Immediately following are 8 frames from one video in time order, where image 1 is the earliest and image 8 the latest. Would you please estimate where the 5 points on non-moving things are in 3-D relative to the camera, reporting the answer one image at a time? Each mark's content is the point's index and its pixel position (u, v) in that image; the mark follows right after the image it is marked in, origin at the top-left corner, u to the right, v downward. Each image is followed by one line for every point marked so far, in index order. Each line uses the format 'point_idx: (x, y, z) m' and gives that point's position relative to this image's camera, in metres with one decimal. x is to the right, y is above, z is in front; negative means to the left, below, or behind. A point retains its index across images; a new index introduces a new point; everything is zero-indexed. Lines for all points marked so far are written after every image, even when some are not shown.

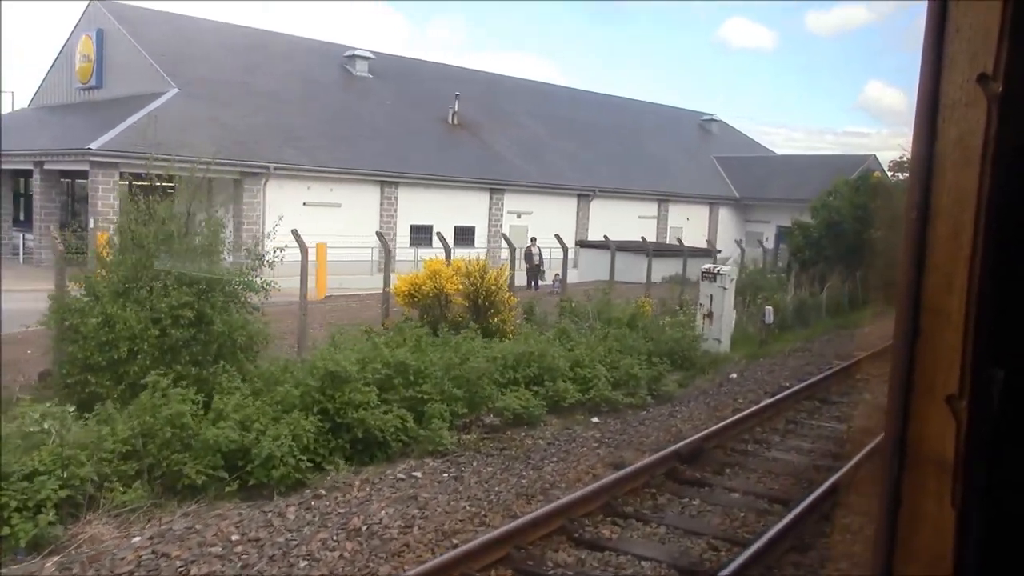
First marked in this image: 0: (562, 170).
0: (+0.4, +0.9, +7.8) m
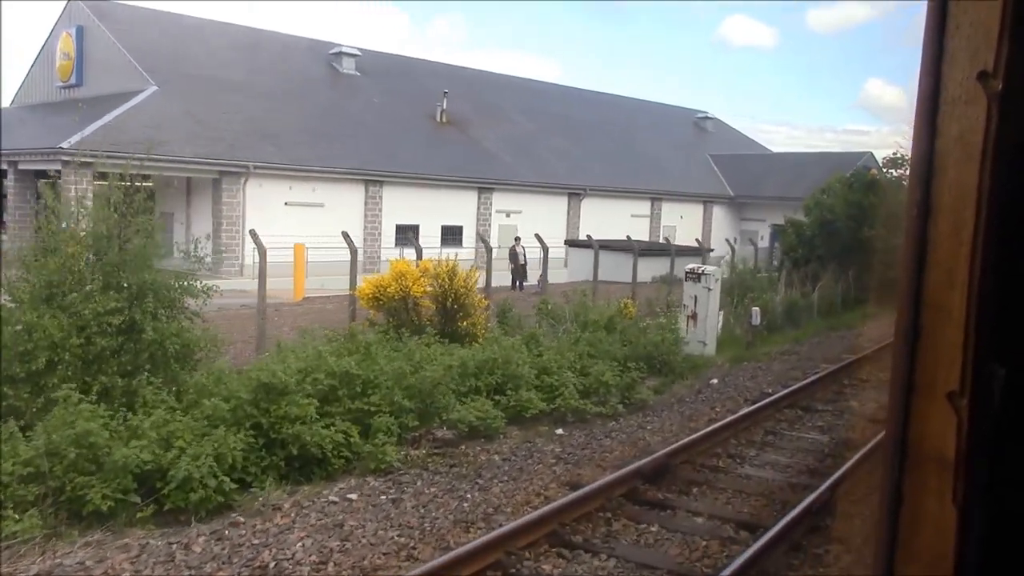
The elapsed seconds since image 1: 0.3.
0: (+0.3, +0.9, +7.6) m
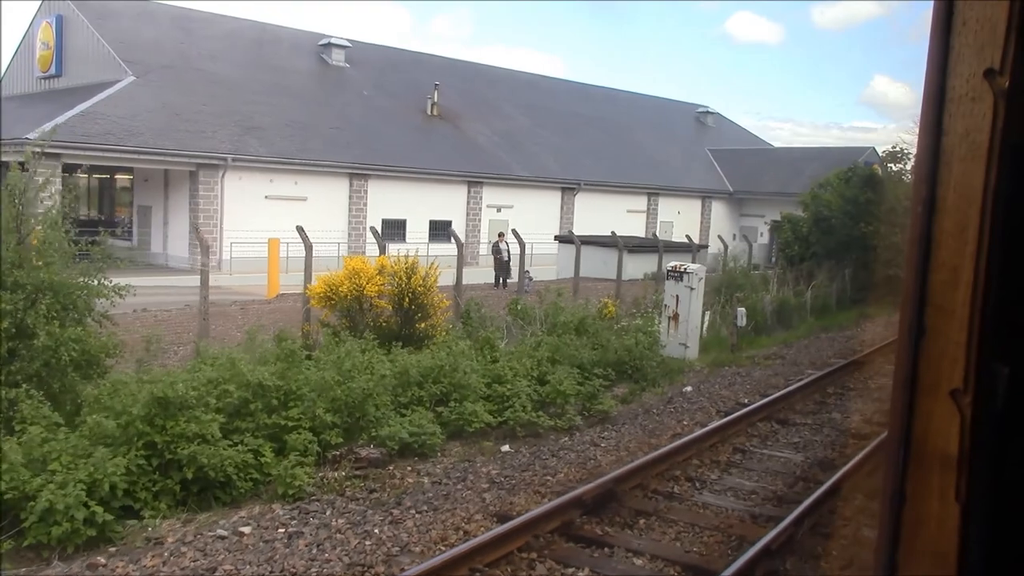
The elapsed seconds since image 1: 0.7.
0: (+0.3, +1.0, +7.5) m
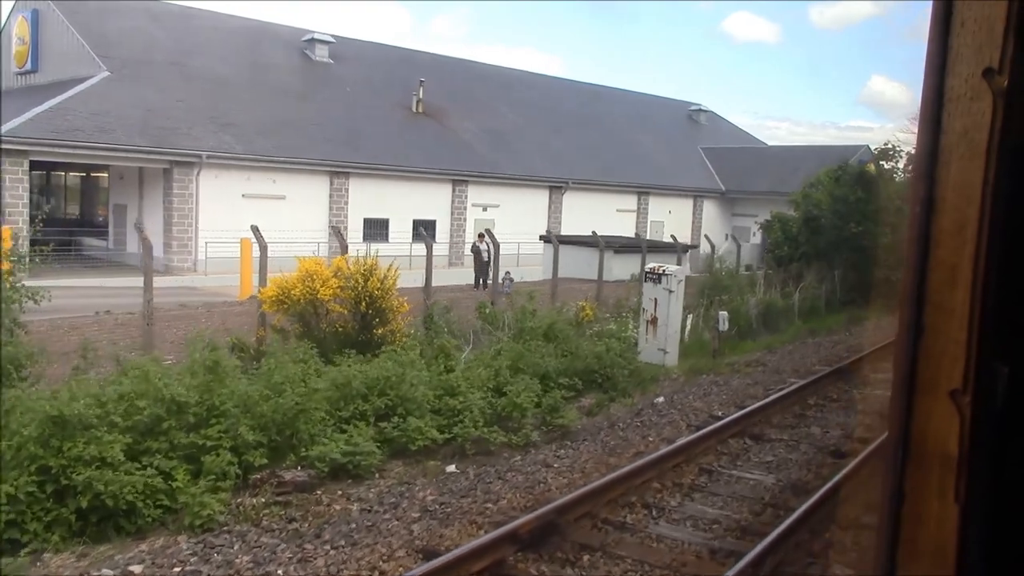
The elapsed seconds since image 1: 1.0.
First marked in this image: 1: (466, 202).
0: (+0.2, +1.0, +7.3) m
1: (-0.3, +0.6, +6.4) m
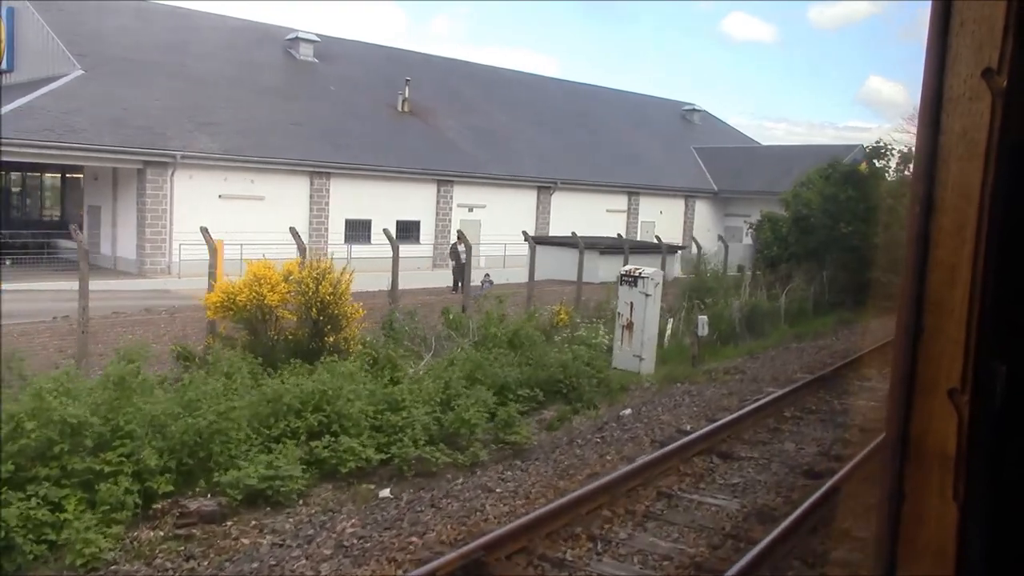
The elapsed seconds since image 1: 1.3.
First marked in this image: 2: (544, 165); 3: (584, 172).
0: (+0.1, +1.0, +7.2) m
1: (-0.4, +0.6, +6.3) m
2: (+0.3, +1.0, +7.4) m
3: (+0.6, +0.9, +7.6) m
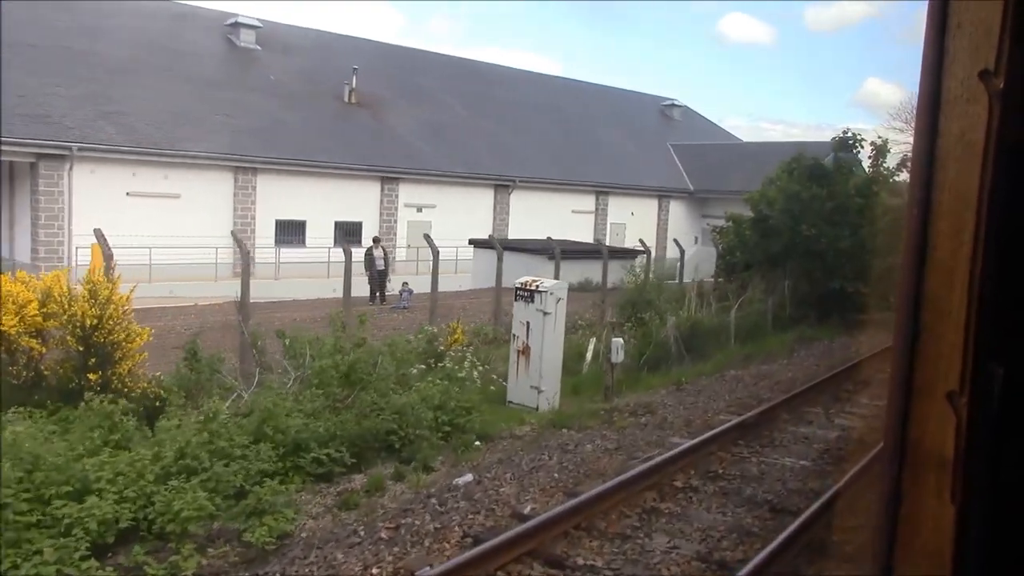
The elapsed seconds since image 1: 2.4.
0: (-0.2, +0.9, +6.8) m
1: (-0.7, +0.5, +5.8) m
2: (0.0, +0.9, +7.0) m
3: (+0.3, +0.9, +7.2) m
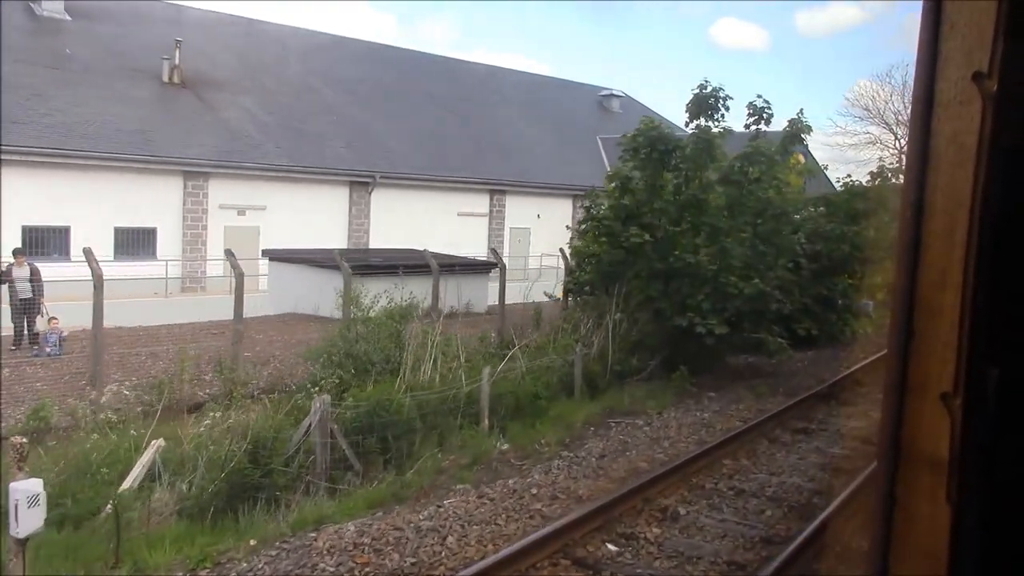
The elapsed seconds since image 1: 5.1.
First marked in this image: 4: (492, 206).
0: (-0.9, +0.8, +5.6) m
1: (-1.4, +0.4, +4.6) m
2: (-0.8, +0.8, +5.8) m
3: (-0.4, +0.8, +6.0) m
4: (-0.1, +0.5, +5.9) m
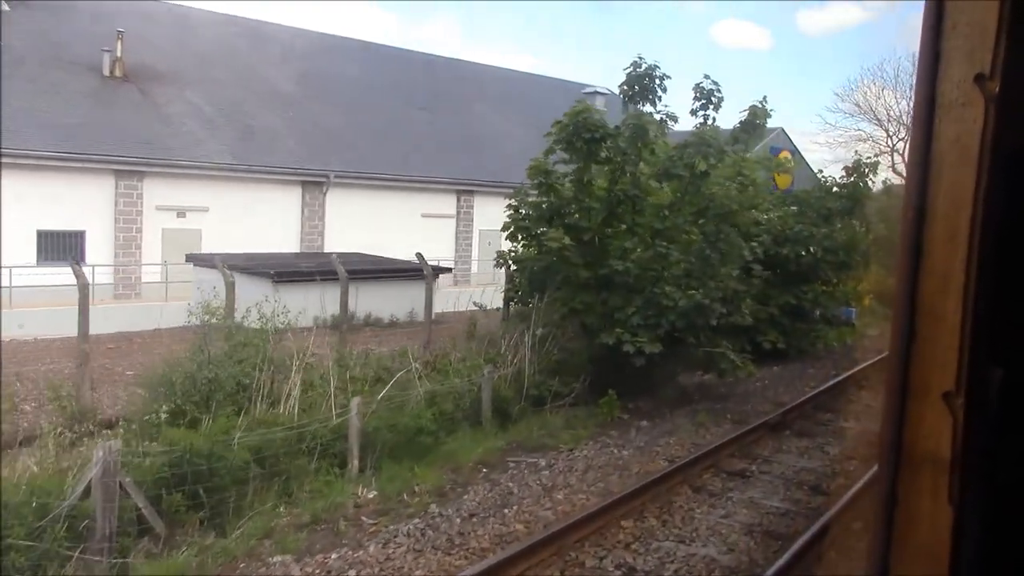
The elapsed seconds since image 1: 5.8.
0: (-1.1, +0.8, +5.3) m
1: (-1.6, +0.4, +4.3) m
2: (-0.9, +0.8, +5.5) m
3: (-0.6, +0.8, +5.7) m
4: (-0.3, +0.5, +5.6) m
